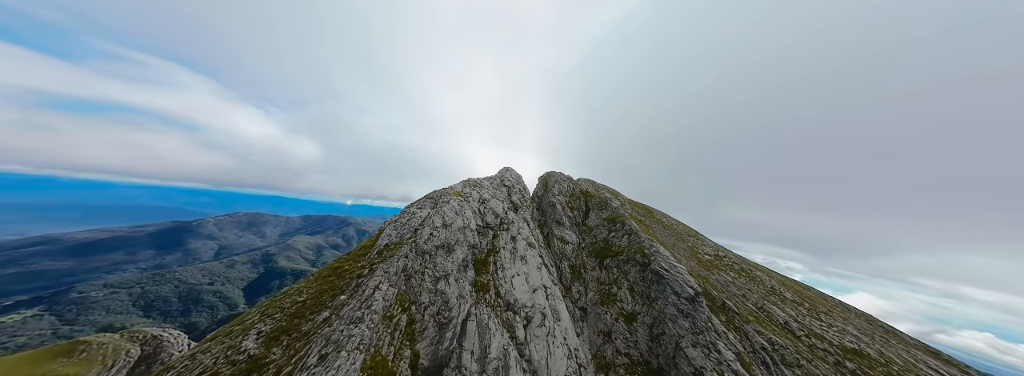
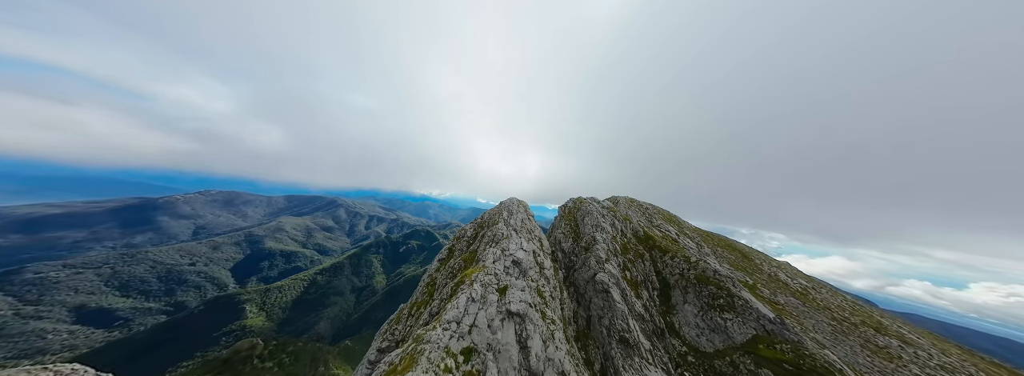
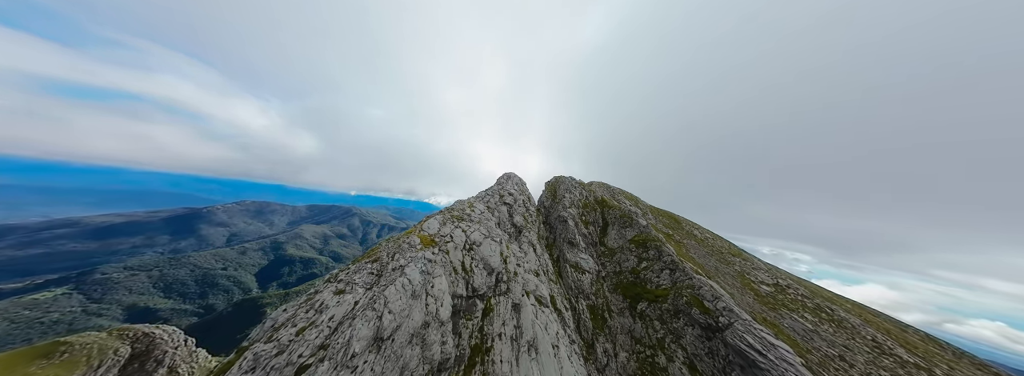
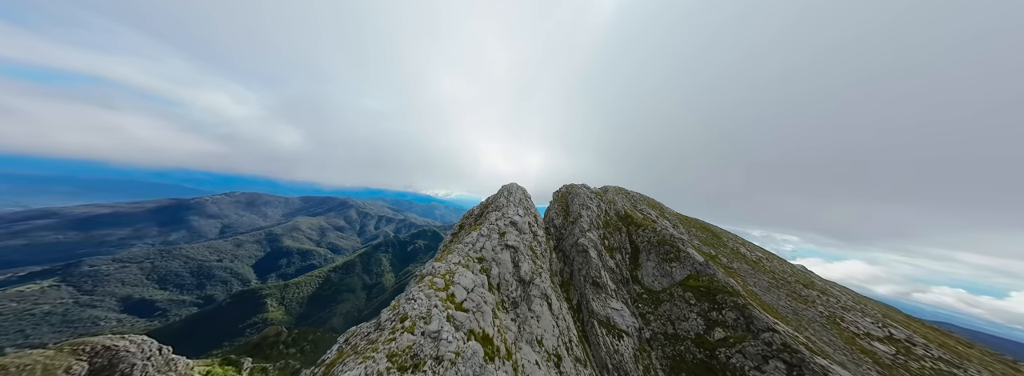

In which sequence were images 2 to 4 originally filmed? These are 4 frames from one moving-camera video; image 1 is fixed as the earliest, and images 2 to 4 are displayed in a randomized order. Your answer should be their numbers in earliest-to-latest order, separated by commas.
3, 4, 2
